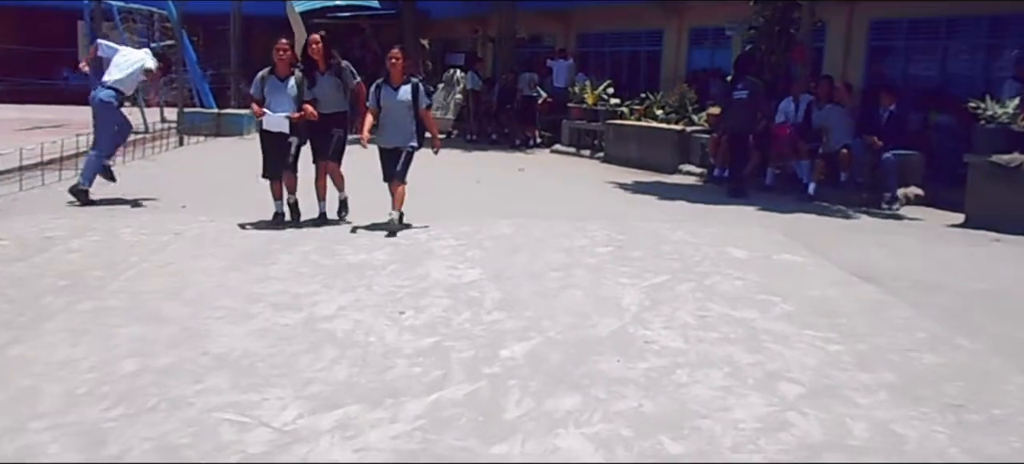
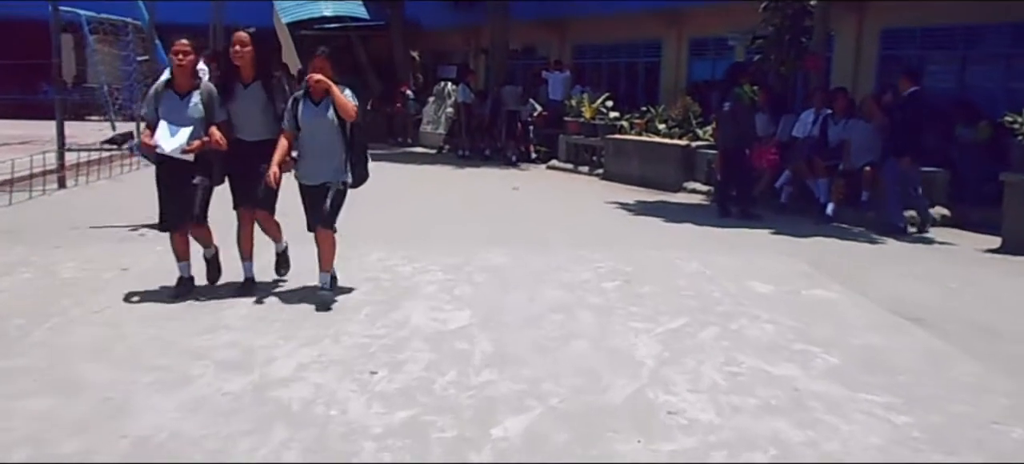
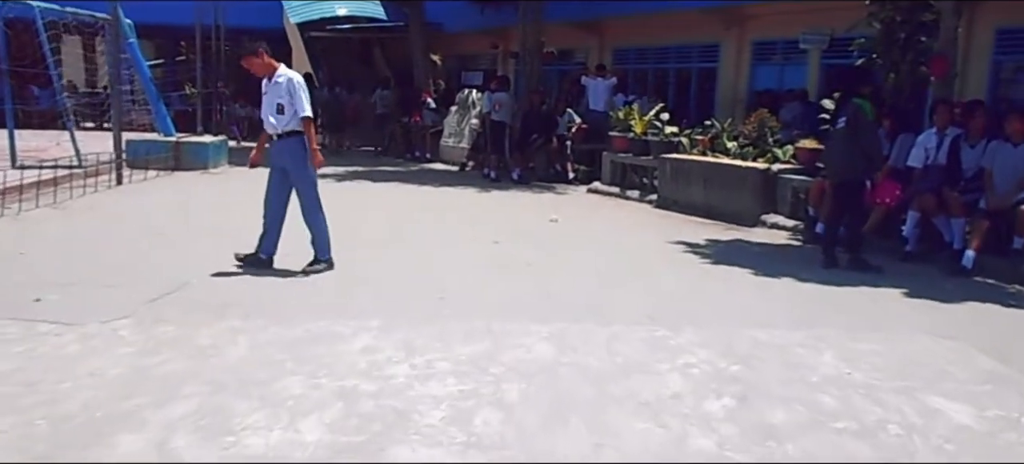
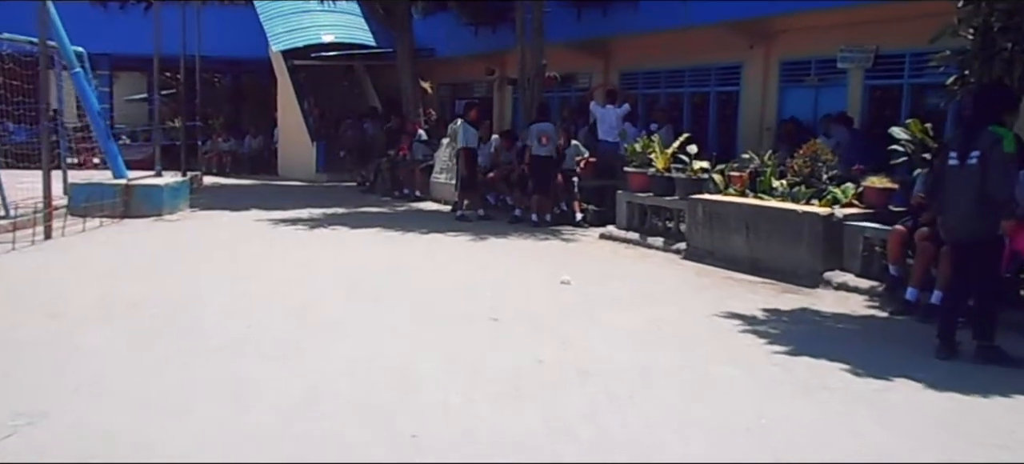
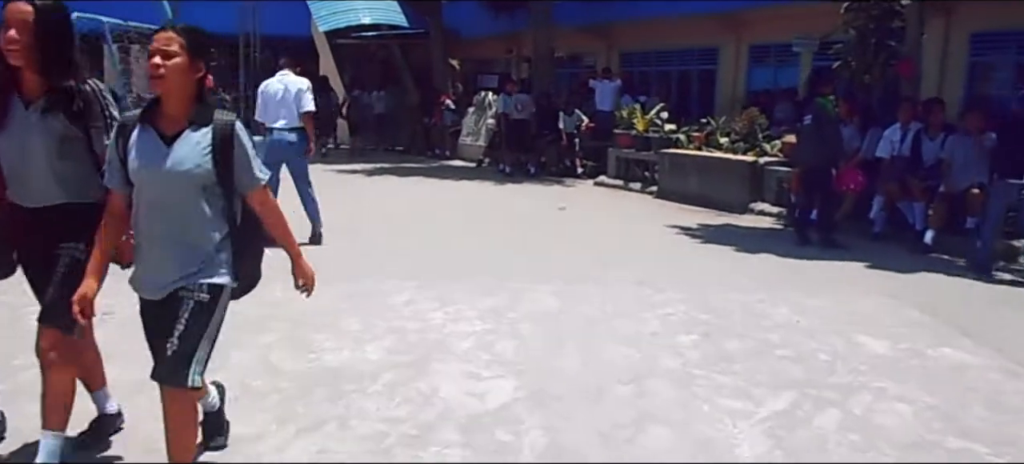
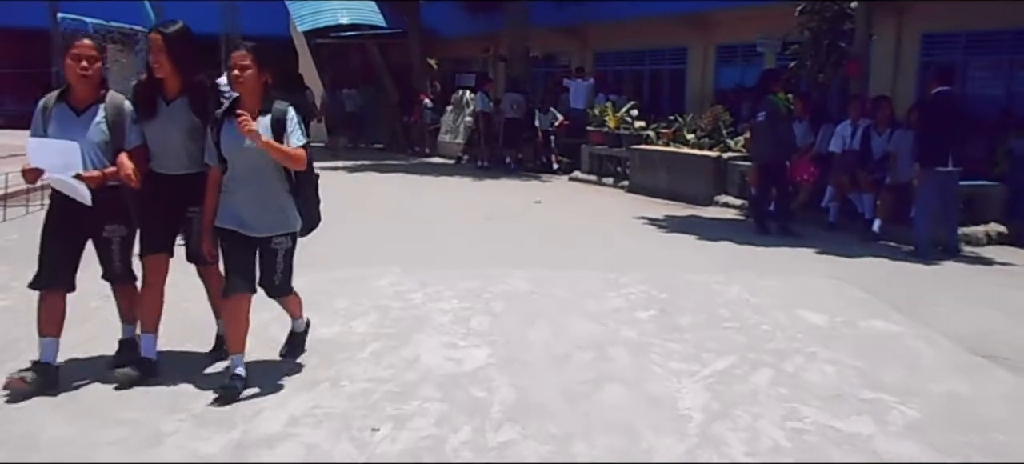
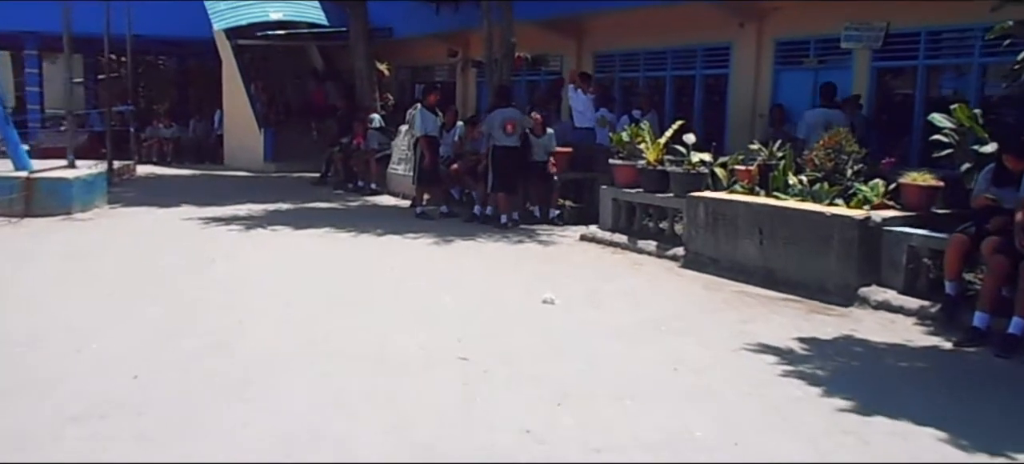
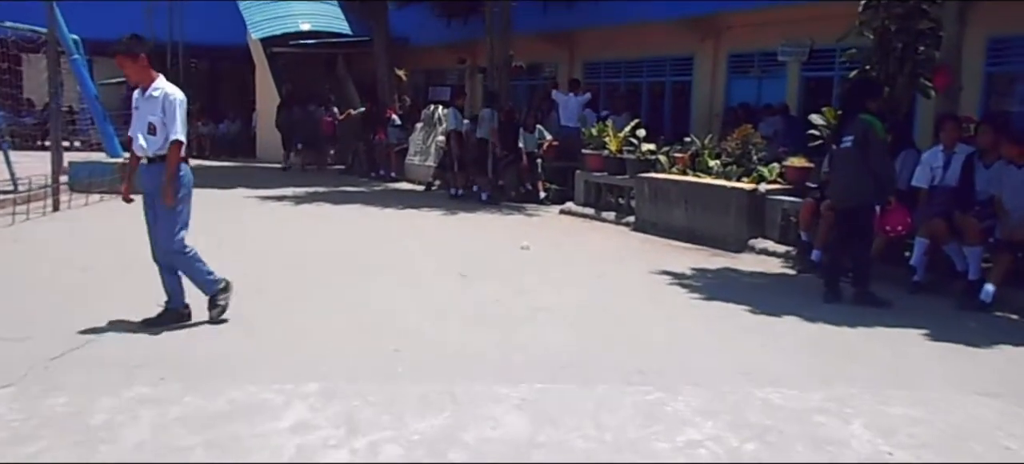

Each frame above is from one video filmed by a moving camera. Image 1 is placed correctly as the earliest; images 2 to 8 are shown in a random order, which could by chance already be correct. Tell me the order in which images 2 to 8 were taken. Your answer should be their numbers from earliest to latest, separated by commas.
2, 6, 5, 3, 8, 4, 7
